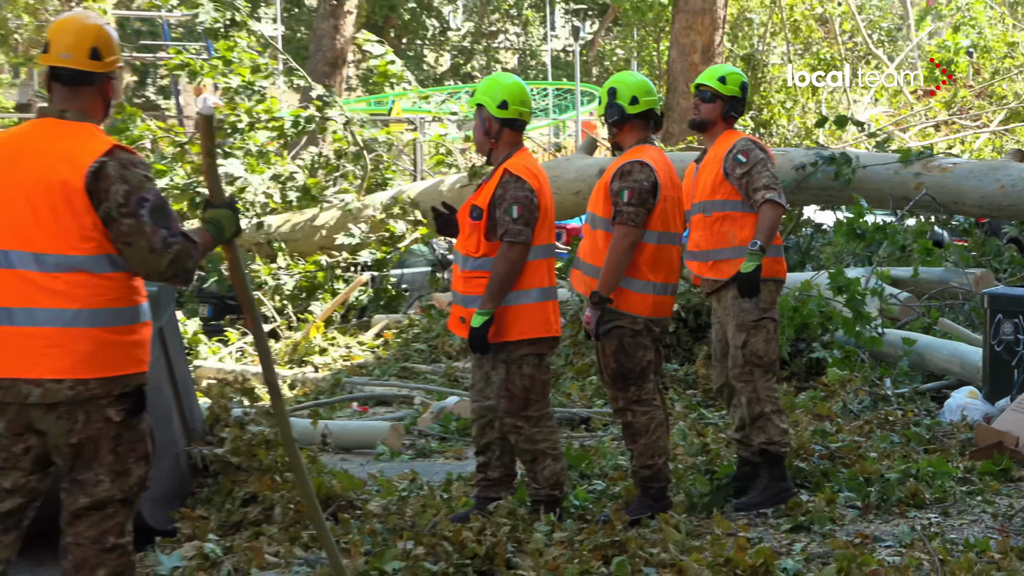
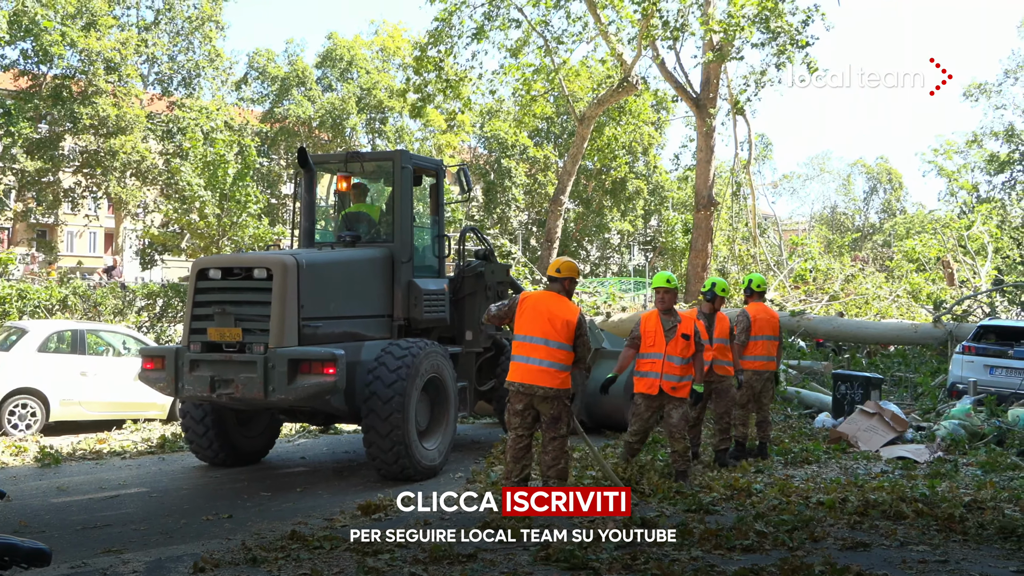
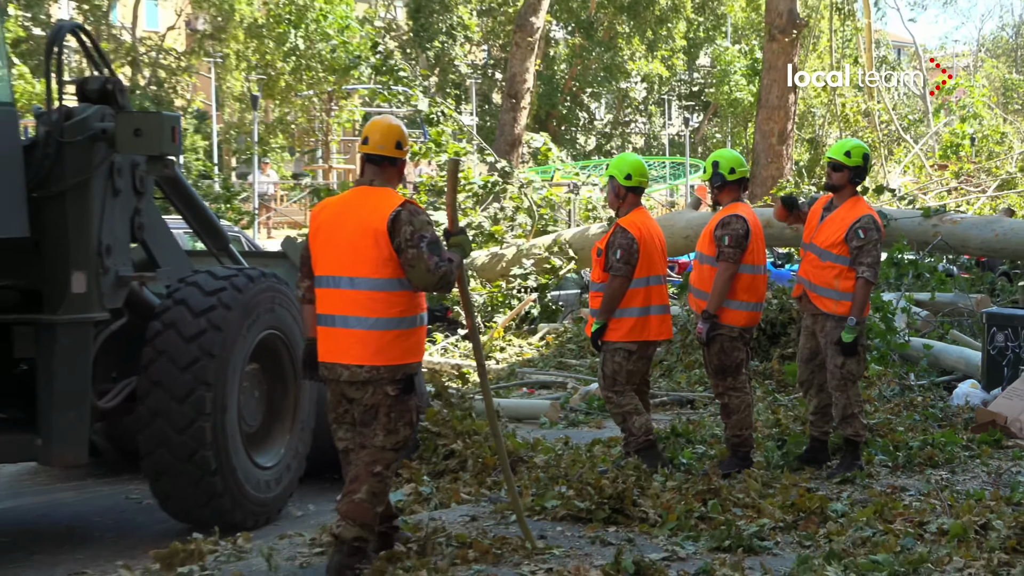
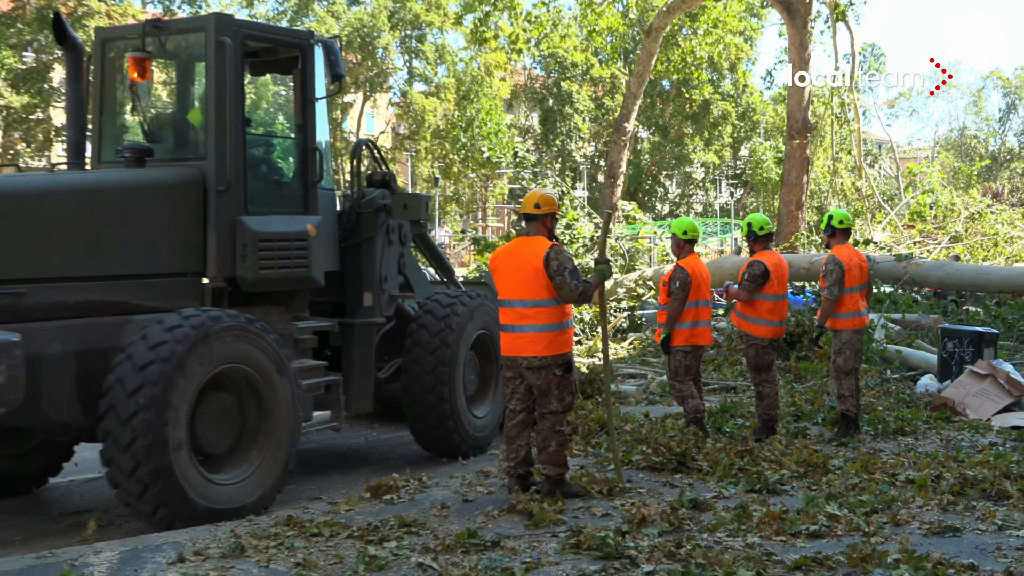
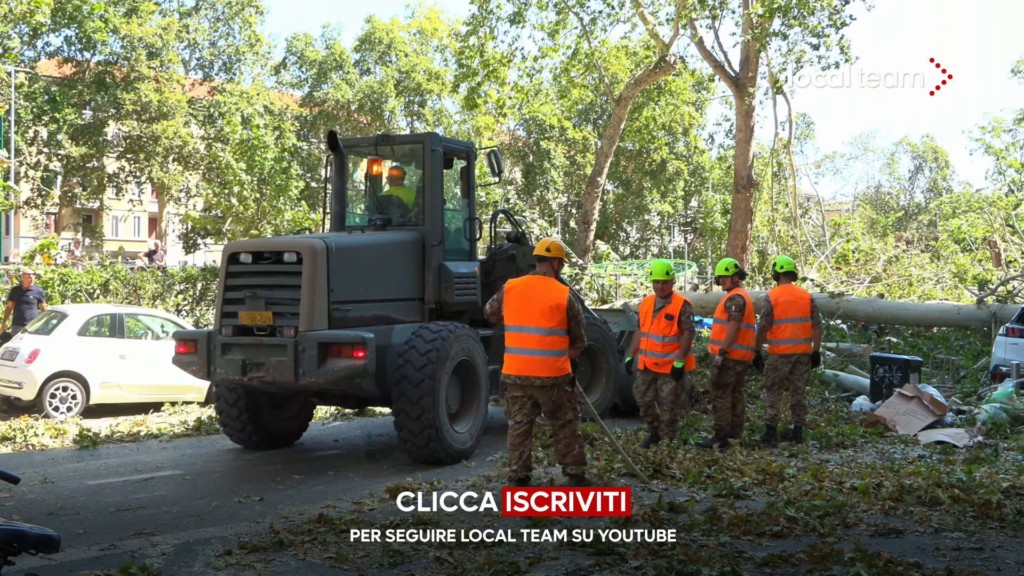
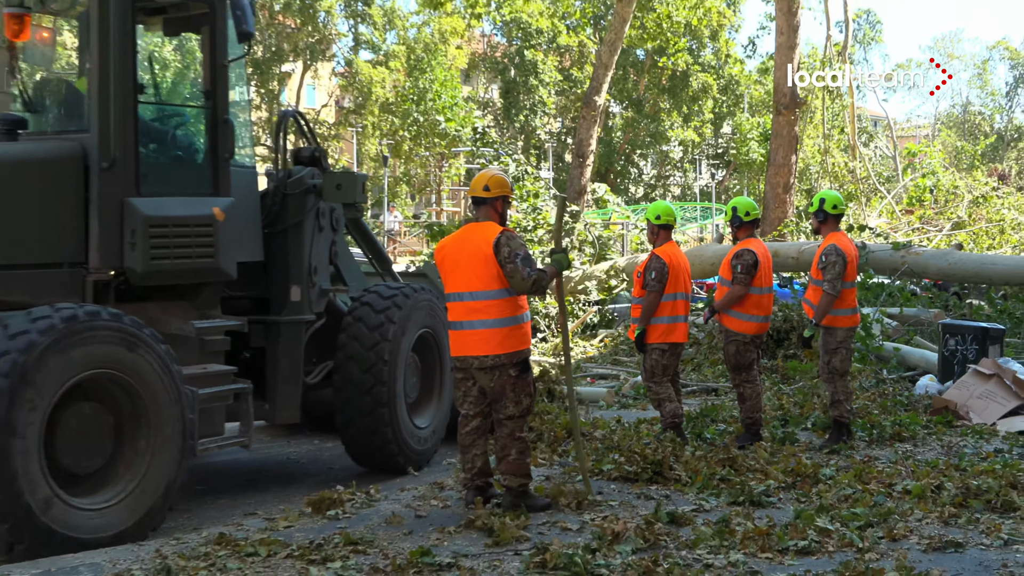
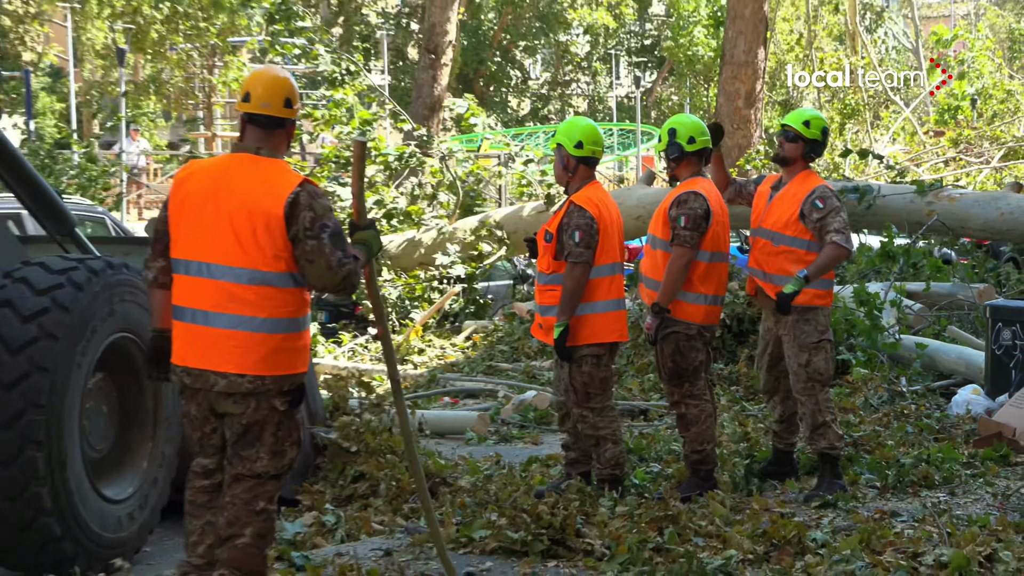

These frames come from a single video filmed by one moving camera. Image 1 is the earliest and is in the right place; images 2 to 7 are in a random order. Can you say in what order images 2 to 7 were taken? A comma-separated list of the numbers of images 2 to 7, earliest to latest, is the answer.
7, 3, 6, 4, 5, 2
